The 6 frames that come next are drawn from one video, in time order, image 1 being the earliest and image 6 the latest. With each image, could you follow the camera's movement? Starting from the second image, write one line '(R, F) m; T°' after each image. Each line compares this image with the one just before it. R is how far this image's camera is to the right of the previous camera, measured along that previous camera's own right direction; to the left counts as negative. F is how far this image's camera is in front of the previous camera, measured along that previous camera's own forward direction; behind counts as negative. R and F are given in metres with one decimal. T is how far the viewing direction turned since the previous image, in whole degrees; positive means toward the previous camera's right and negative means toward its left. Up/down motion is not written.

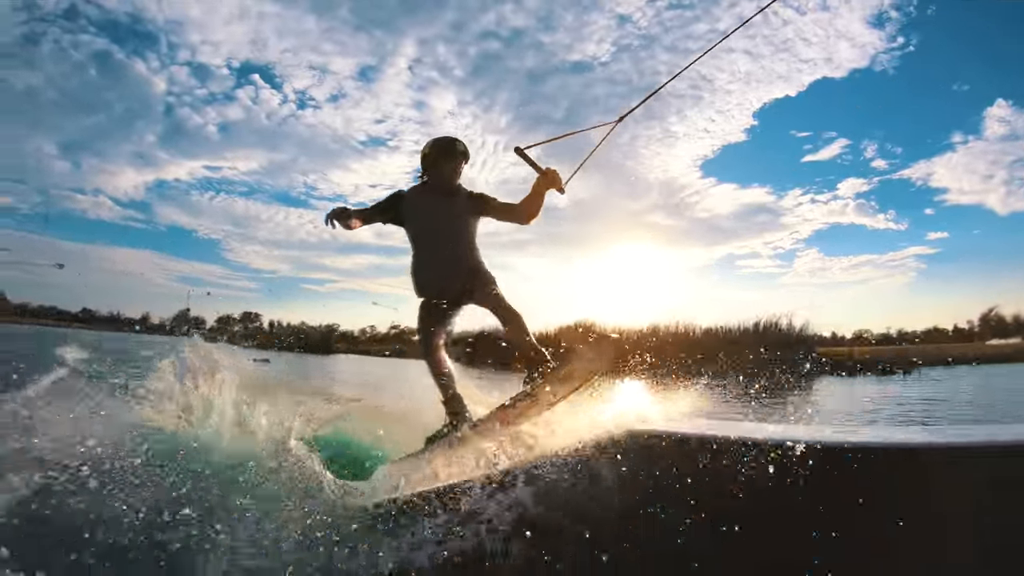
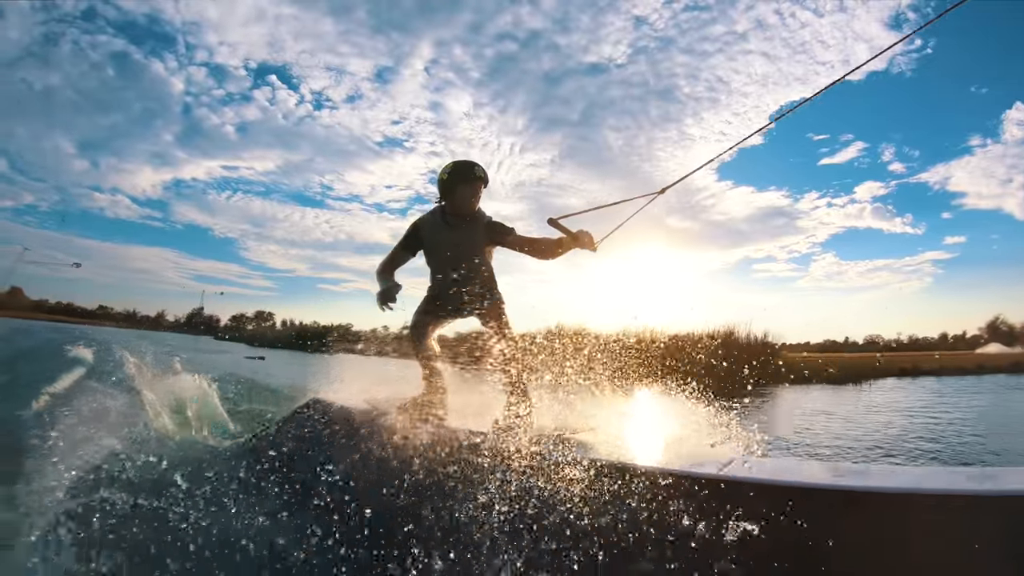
(-0.2, -0.2) m; -1°
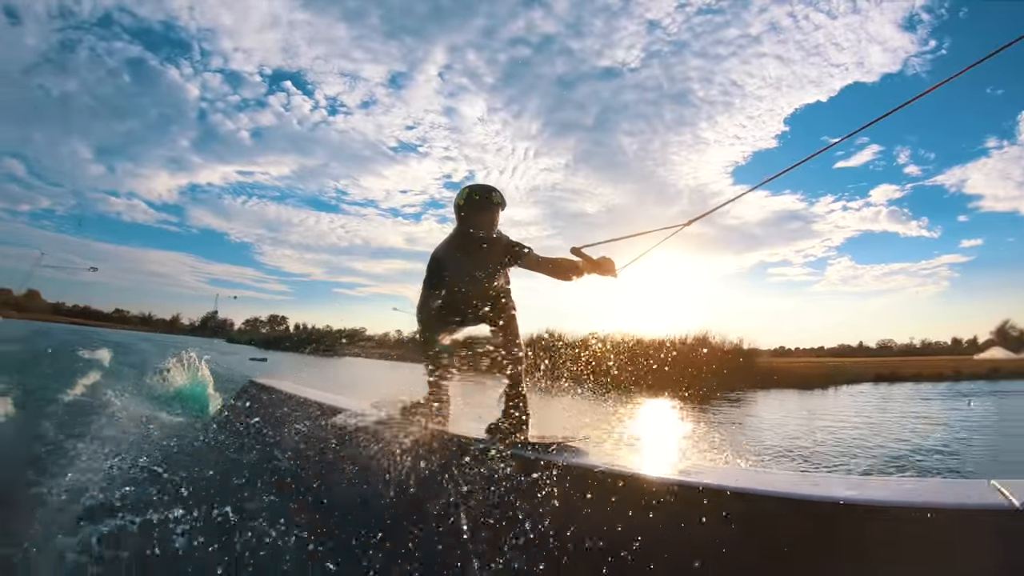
(-0.2, -0.4) m; -1°
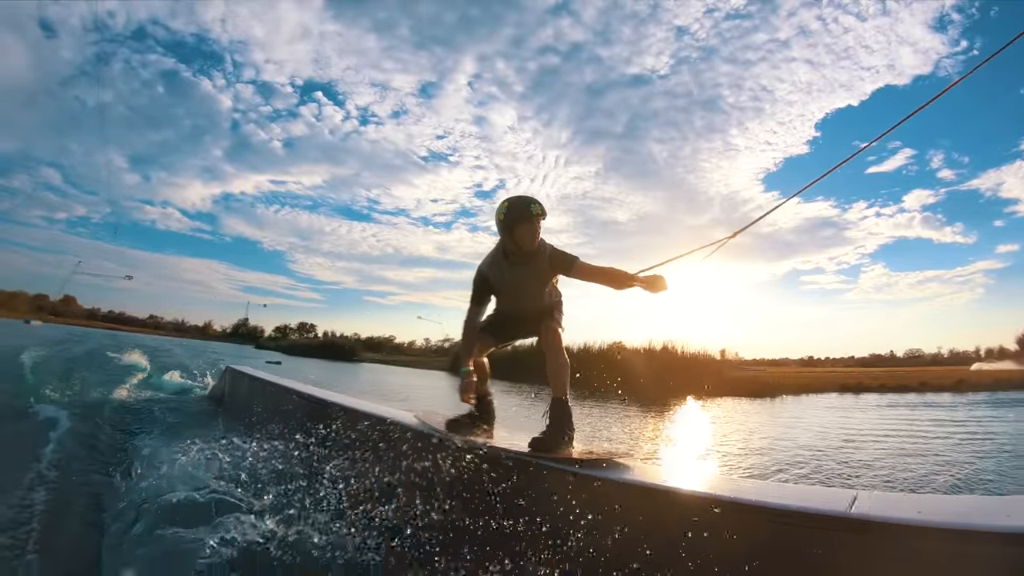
(-0.1, -1.1) m; -3°
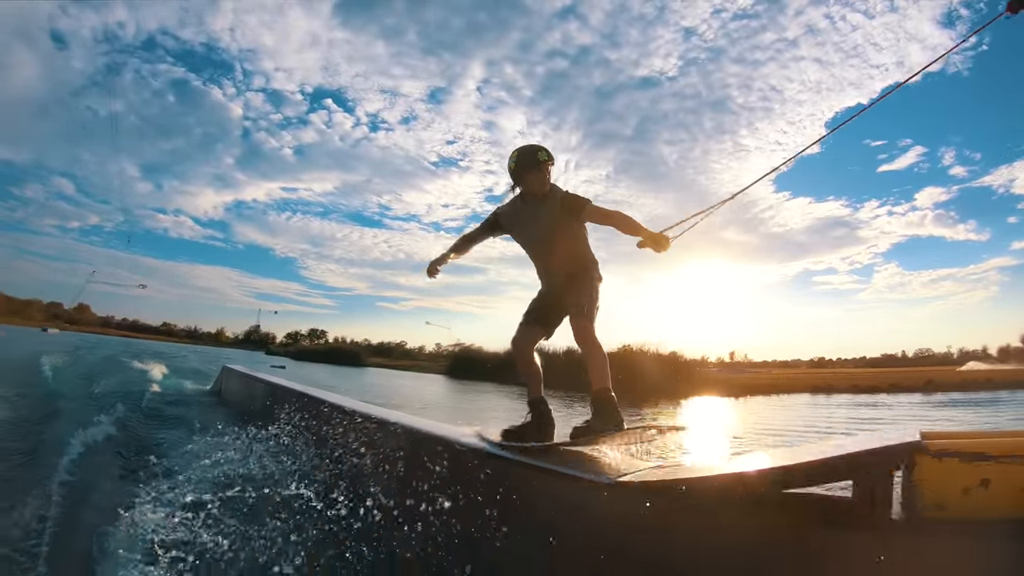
(-0.1, -0.4) m; -1°
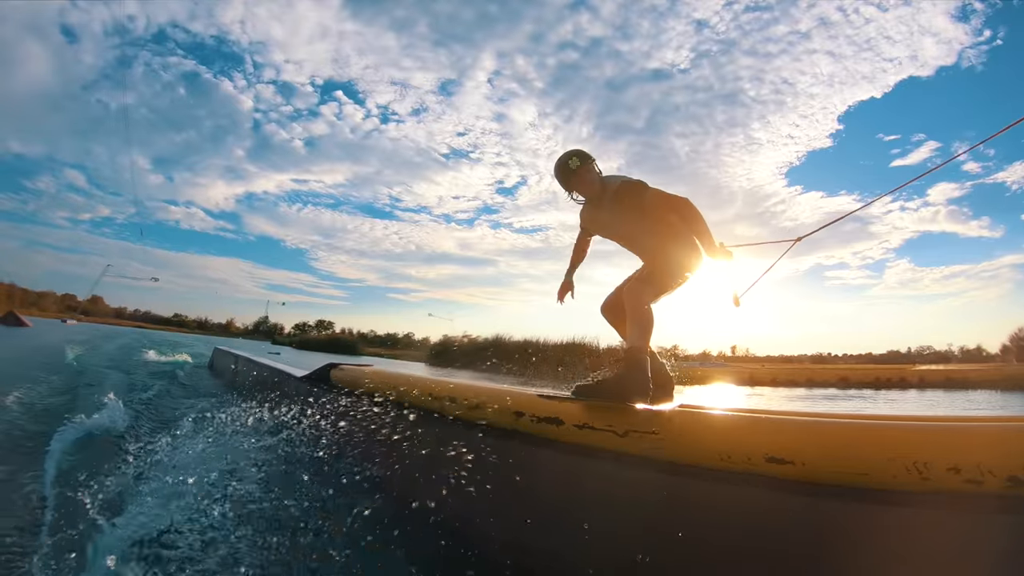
(0.0, -0.2) m; -1°
